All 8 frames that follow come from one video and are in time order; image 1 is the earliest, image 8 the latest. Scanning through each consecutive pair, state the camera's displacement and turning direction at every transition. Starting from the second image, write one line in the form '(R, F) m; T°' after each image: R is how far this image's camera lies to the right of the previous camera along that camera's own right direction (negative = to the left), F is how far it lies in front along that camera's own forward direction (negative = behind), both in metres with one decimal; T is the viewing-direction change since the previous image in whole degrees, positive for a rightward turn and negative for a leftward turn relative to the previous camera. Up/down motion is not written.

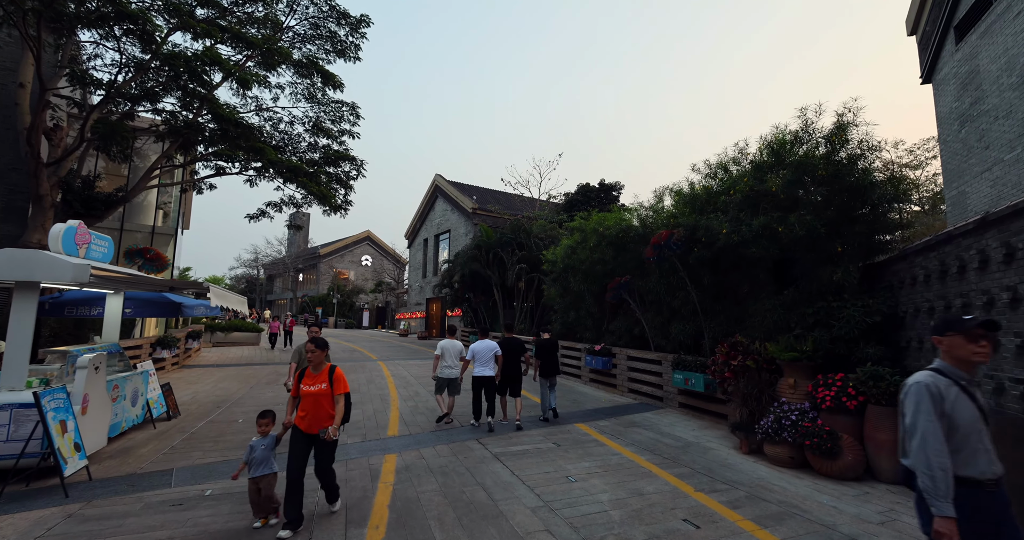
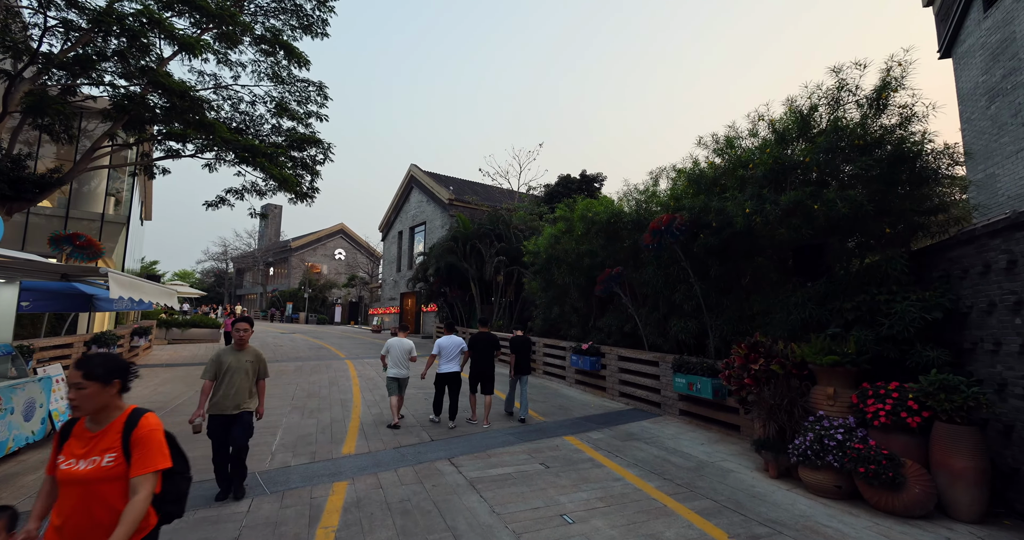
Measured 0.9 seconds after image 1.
(0.0, +1.1) m; +2°
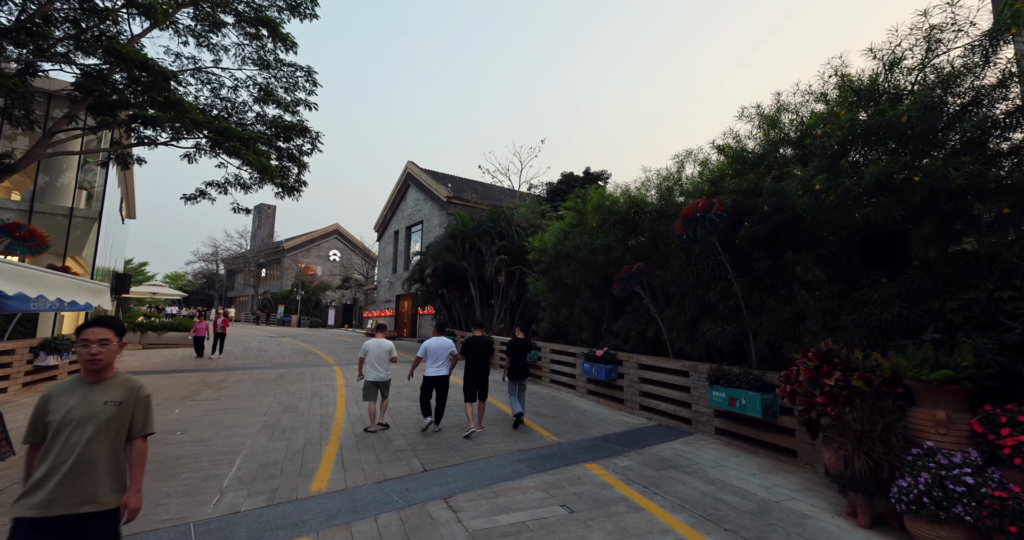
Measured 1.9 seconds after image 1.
(-0.1, +1.1) m; 0°
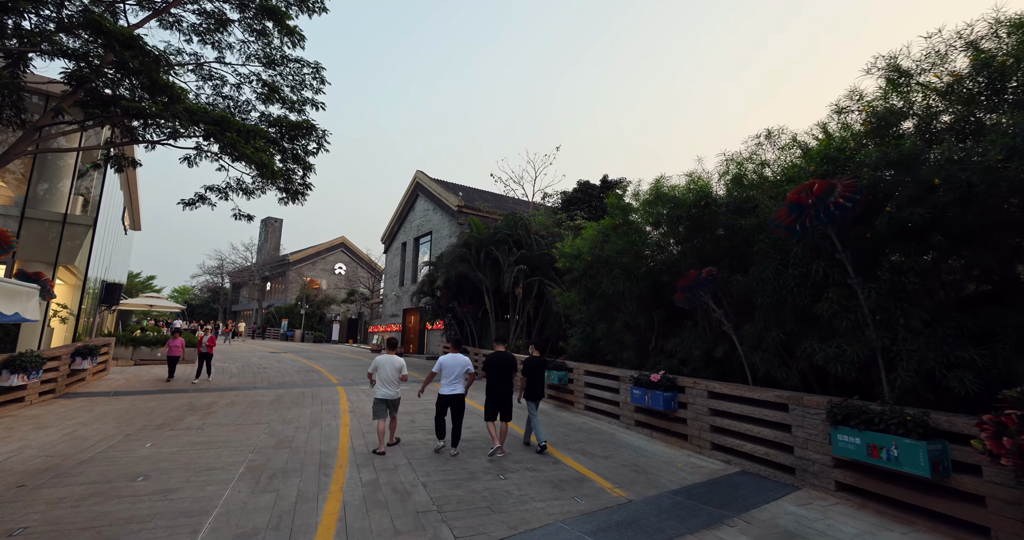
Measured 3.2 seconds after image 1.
(-0.5, +1.4) m; -1°
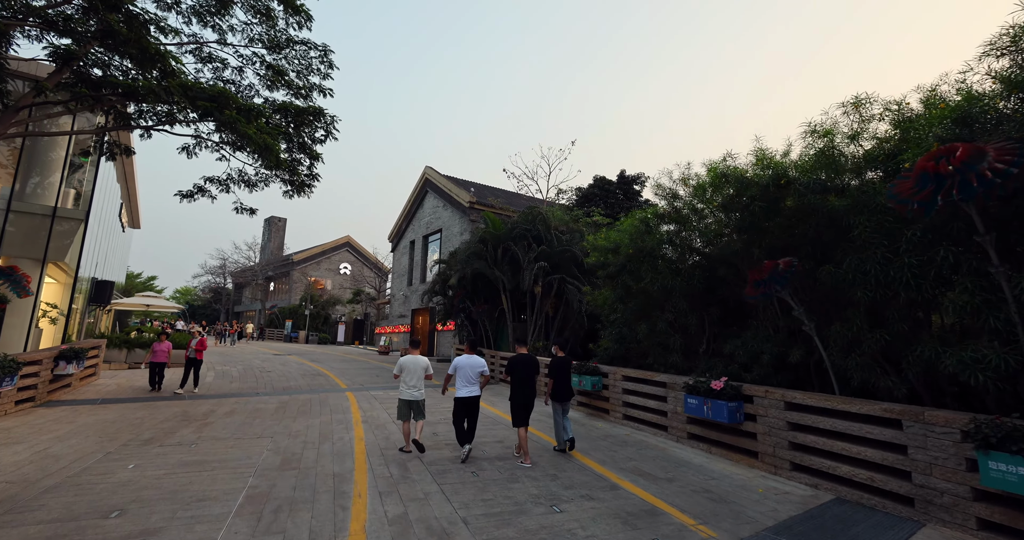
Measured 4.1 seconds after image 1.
(-0.4, +1.0) m; 0°
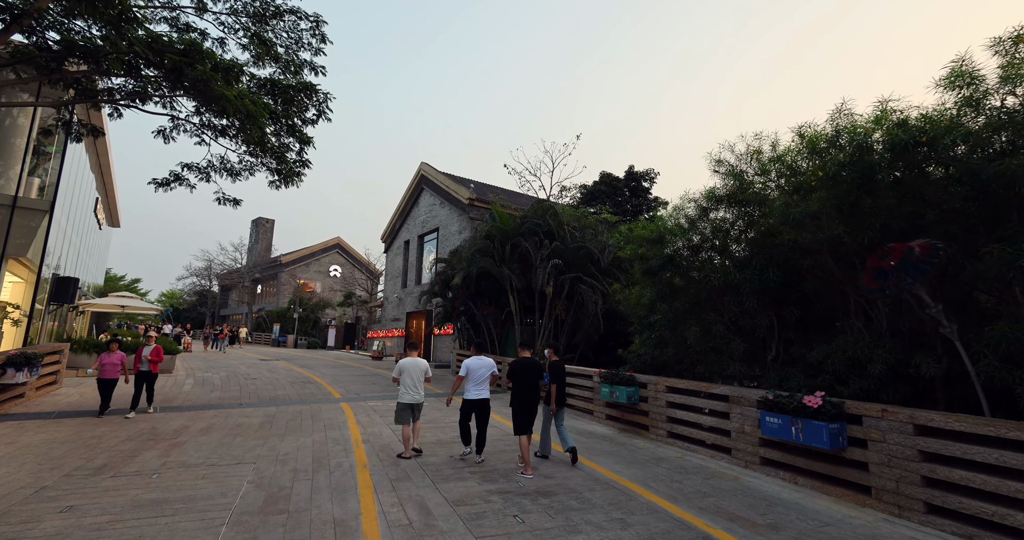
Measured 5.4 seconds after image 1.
(-0.5, +1.3) m; +1°
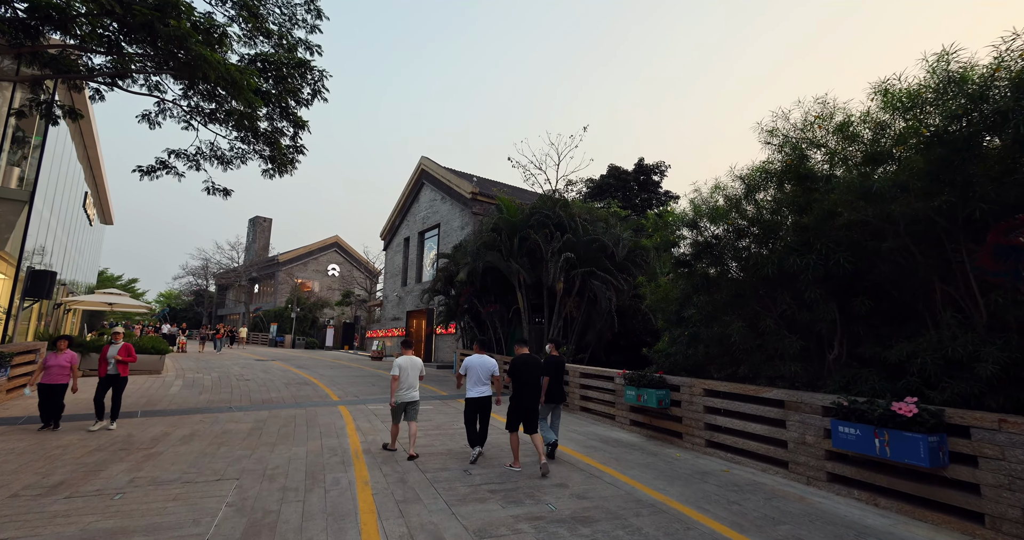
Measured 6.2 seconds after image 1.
(-0.3, +0.9) m; 0°
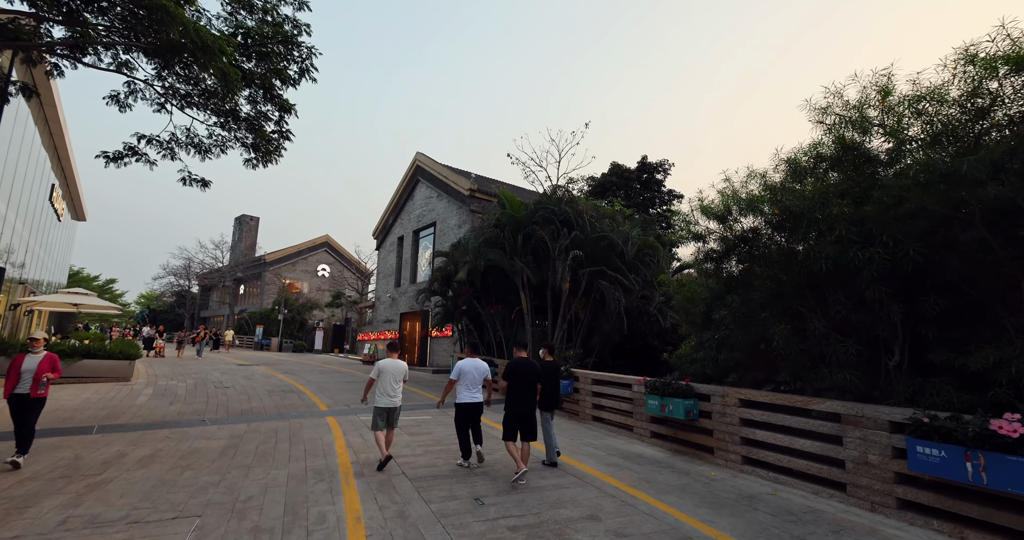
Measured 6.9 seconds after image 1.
(-0.3, +0.8) m; +1°
